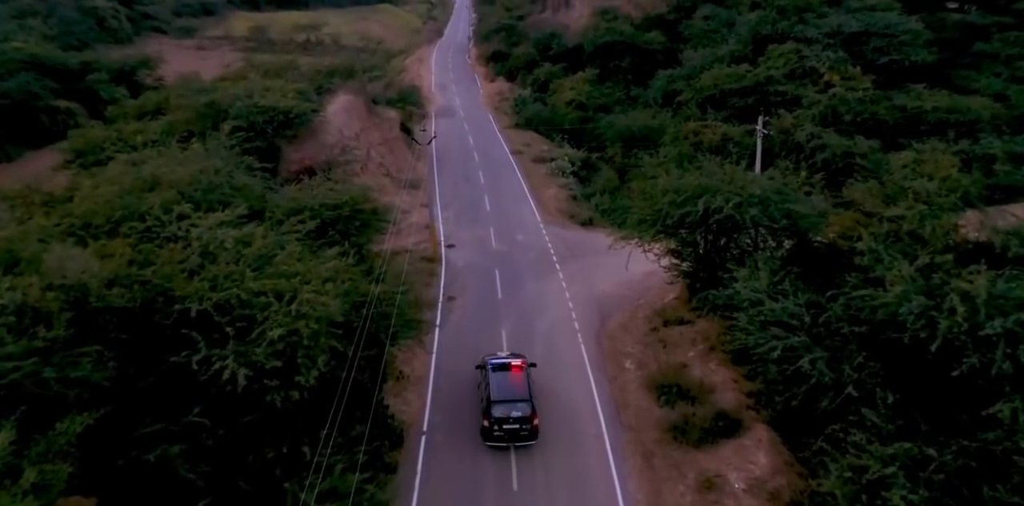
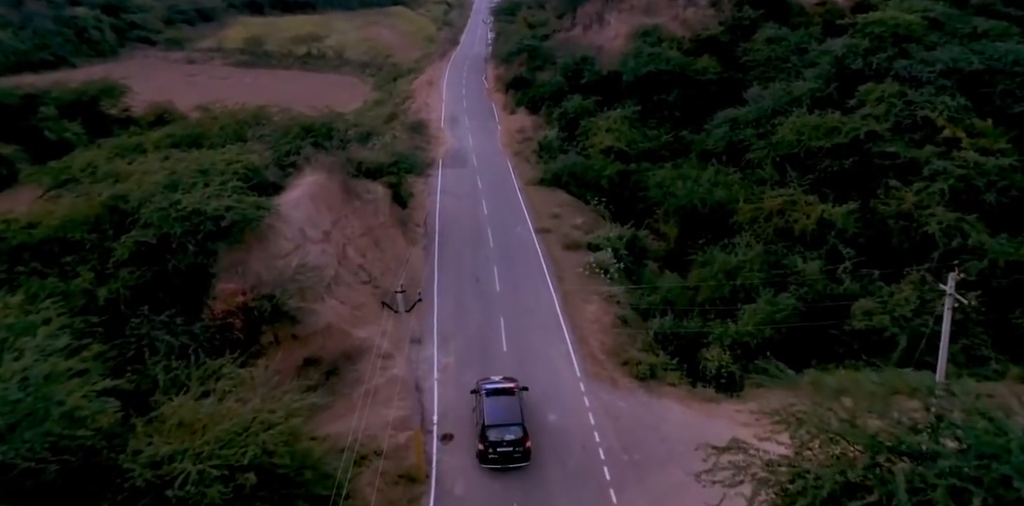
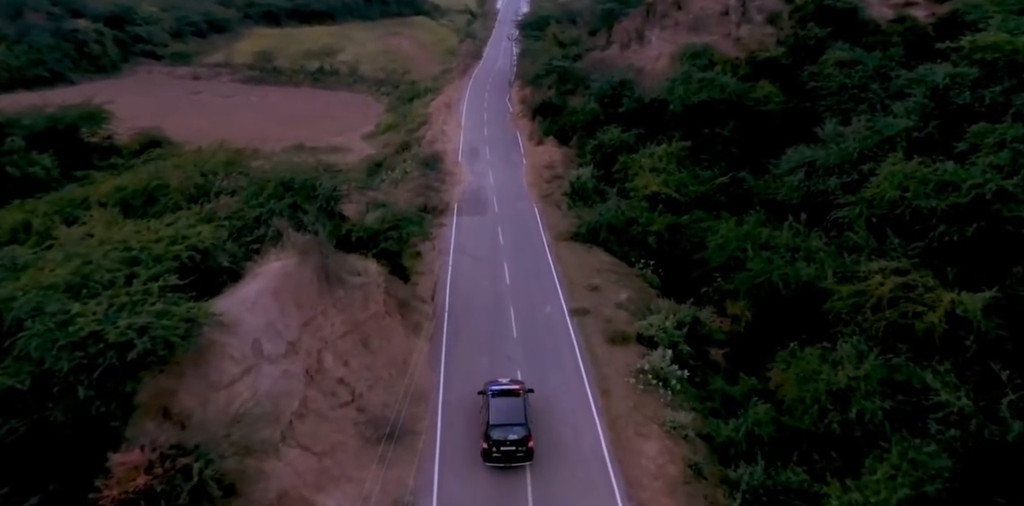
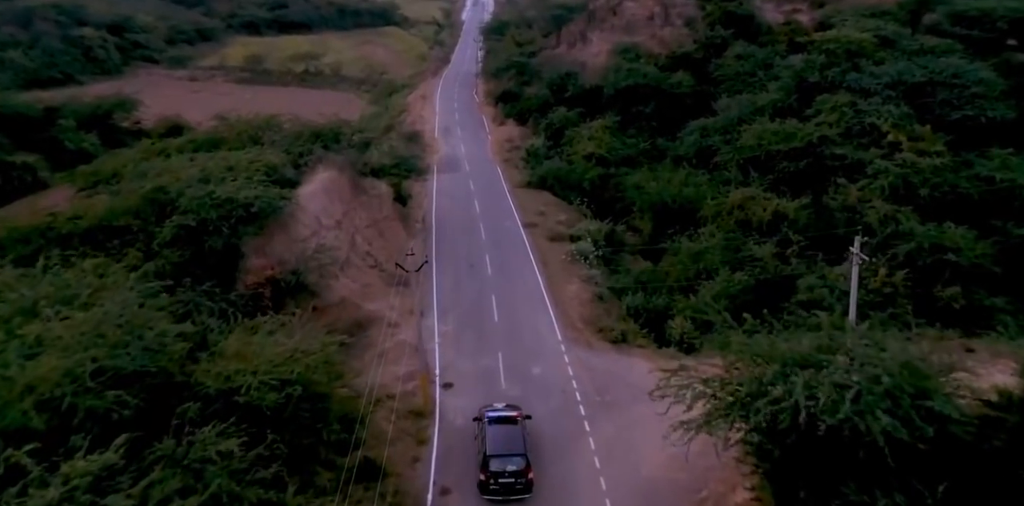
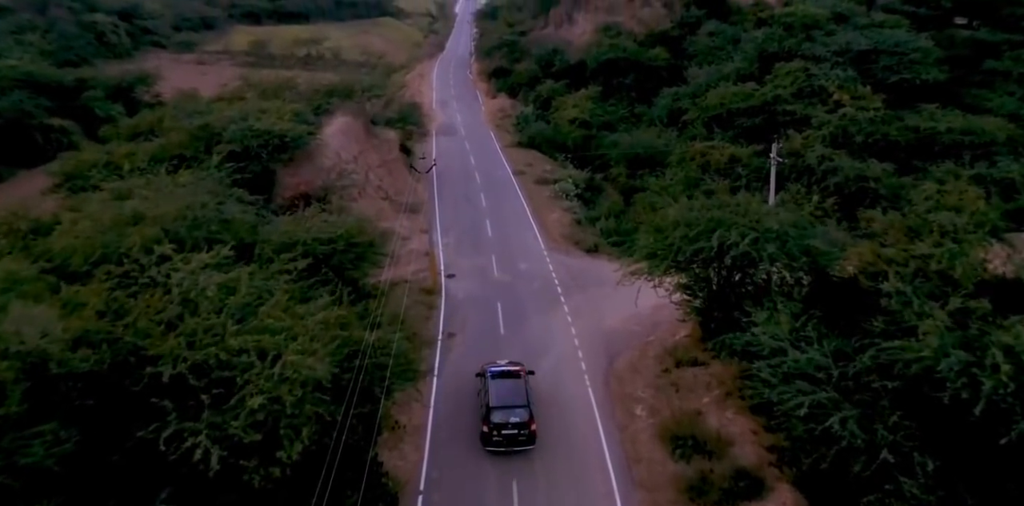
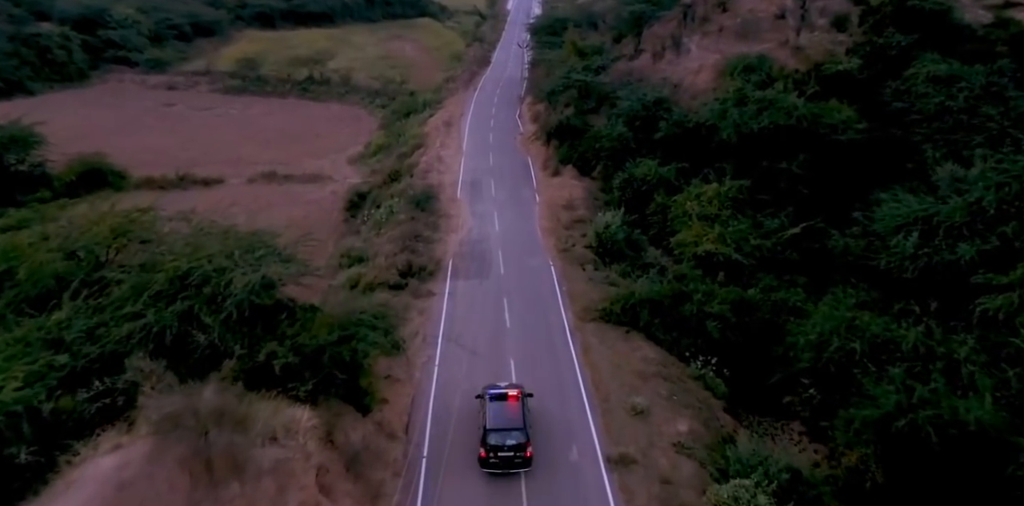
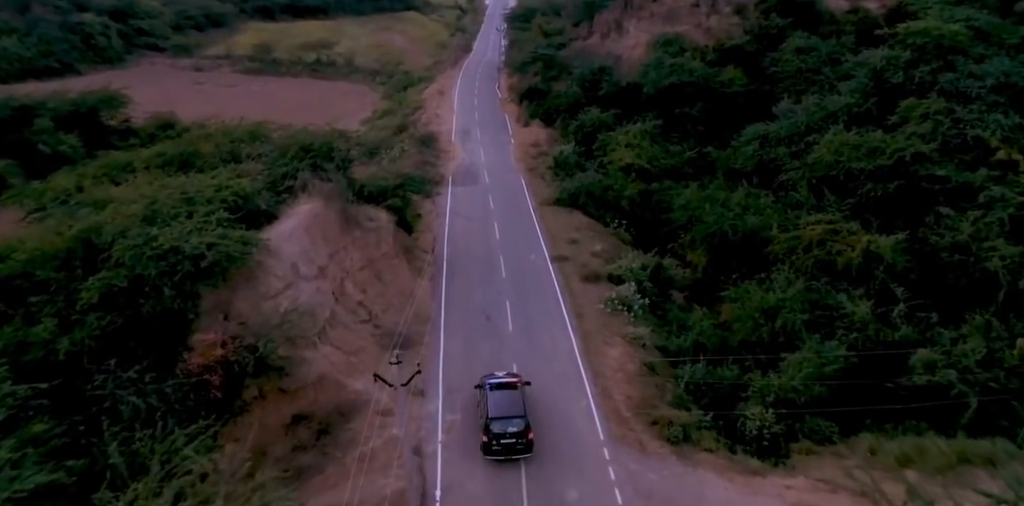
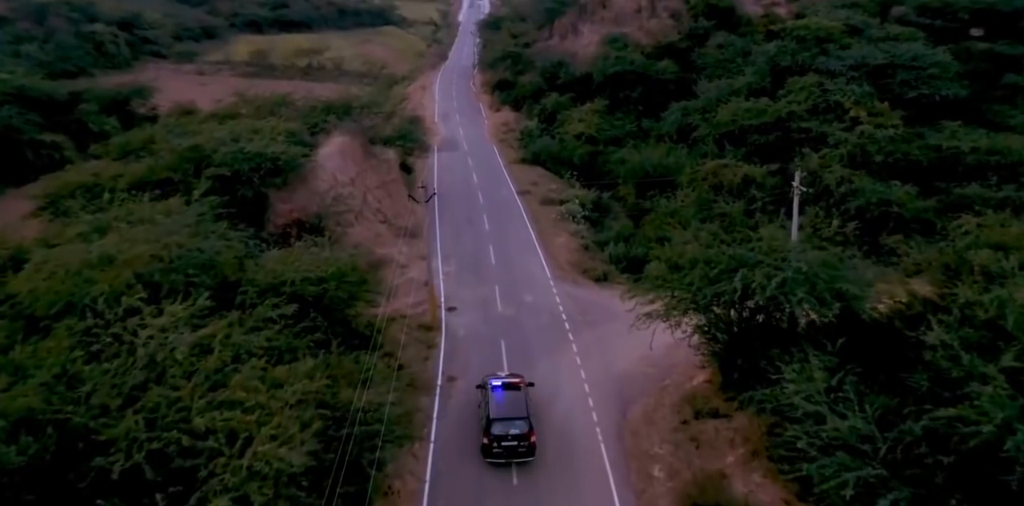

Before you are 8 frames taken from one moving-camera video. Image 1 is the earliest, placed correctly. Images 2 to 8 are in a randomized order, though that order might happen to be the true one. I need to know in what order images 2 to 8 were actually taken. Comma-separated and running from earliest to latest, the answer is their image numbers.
5, 8, 4, 2, 7, 3, 6
